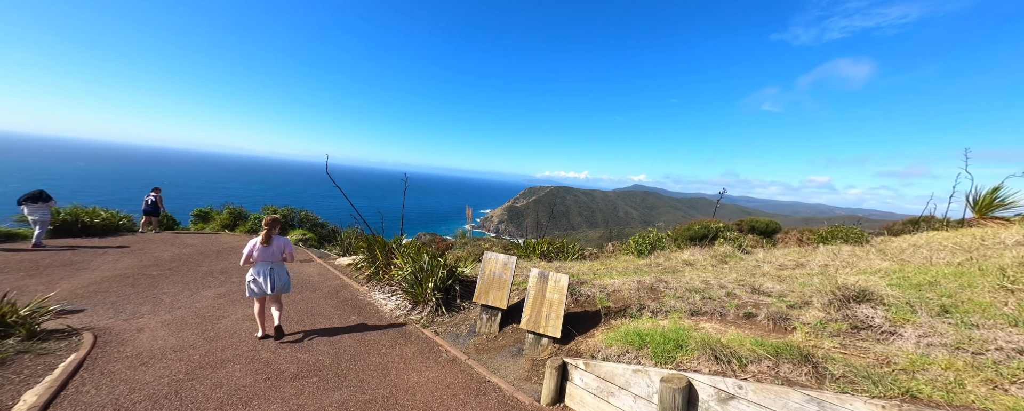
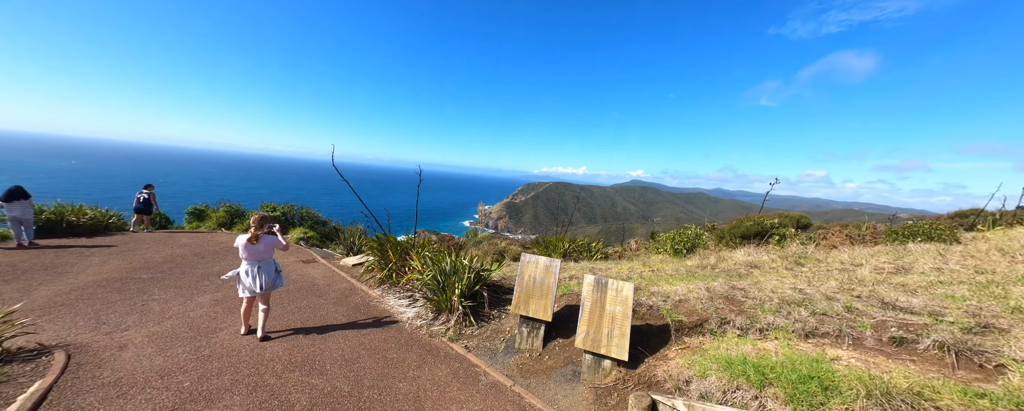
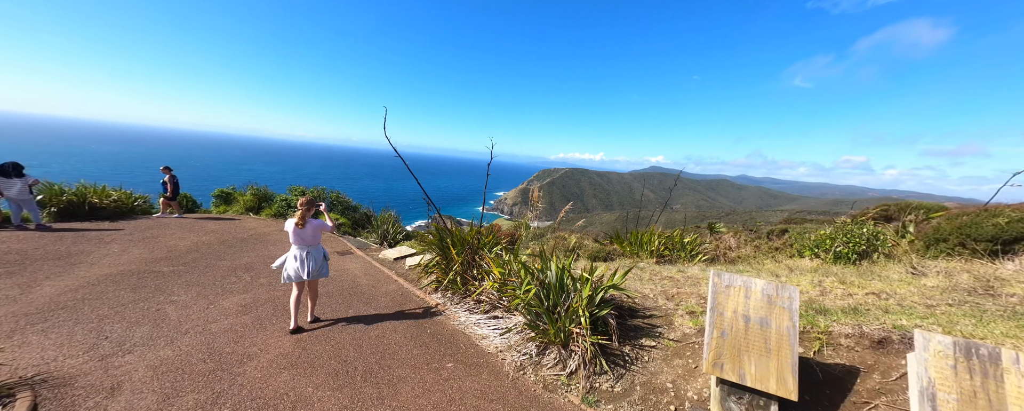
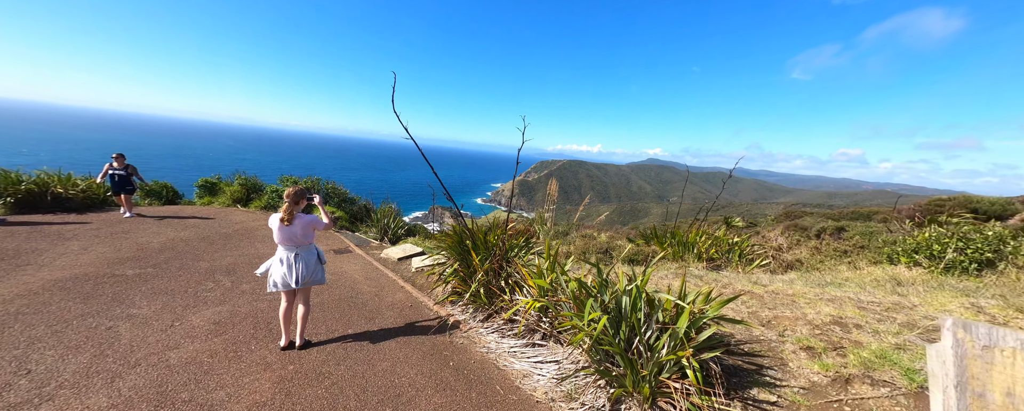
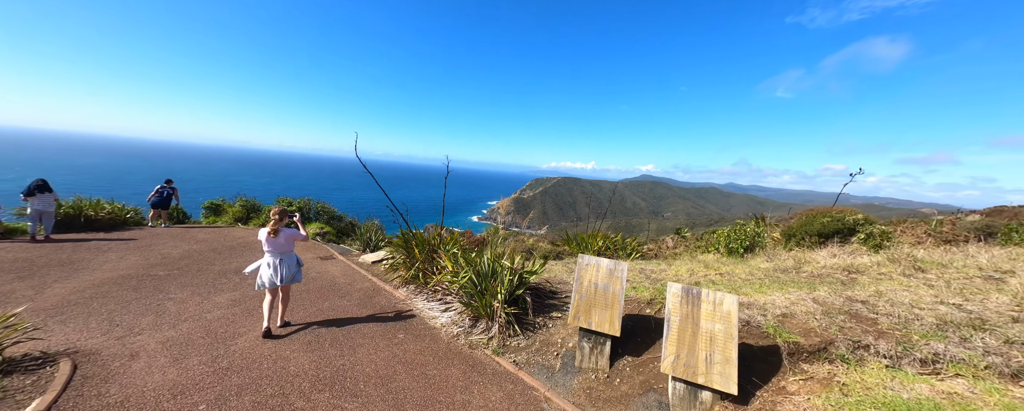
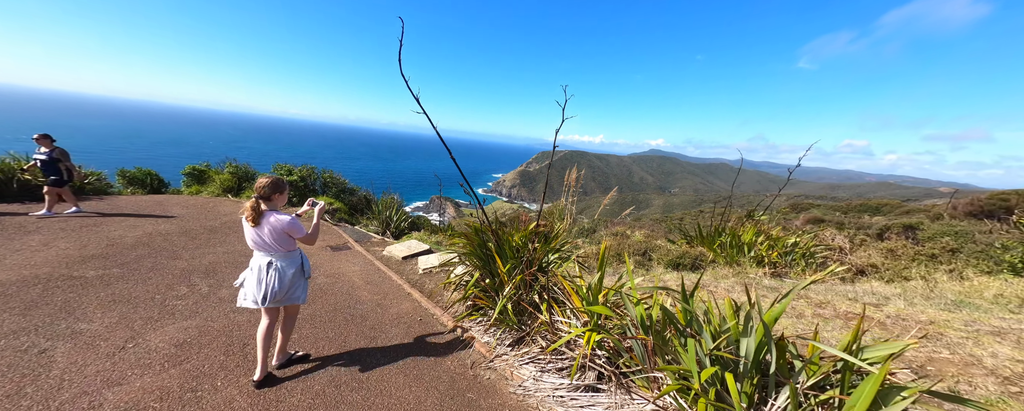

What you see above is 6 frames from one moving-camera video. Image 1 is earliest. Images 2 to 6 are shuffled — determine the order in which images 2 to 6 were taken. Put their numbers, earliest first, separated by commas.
2, 5, 3, 4, 6
